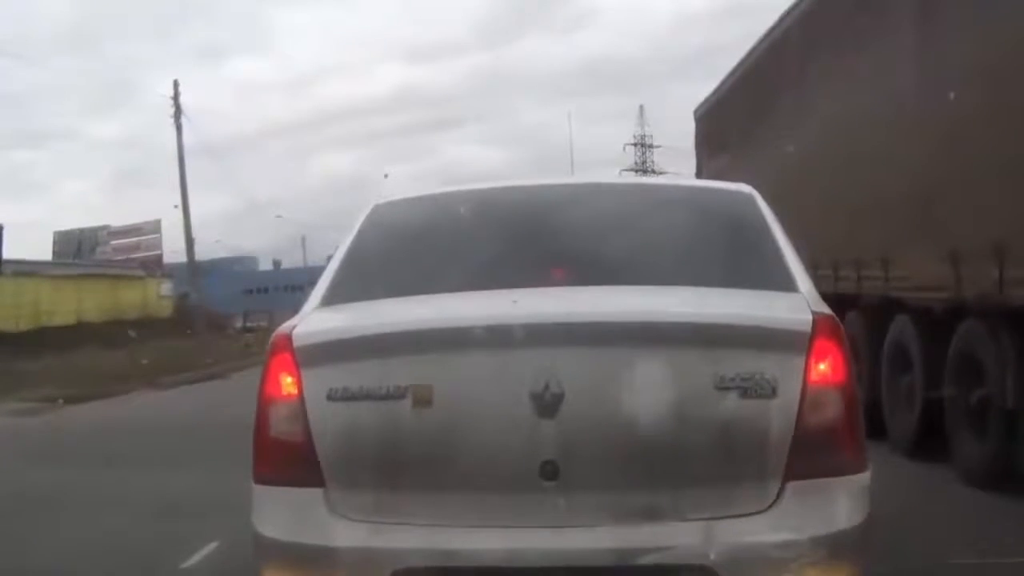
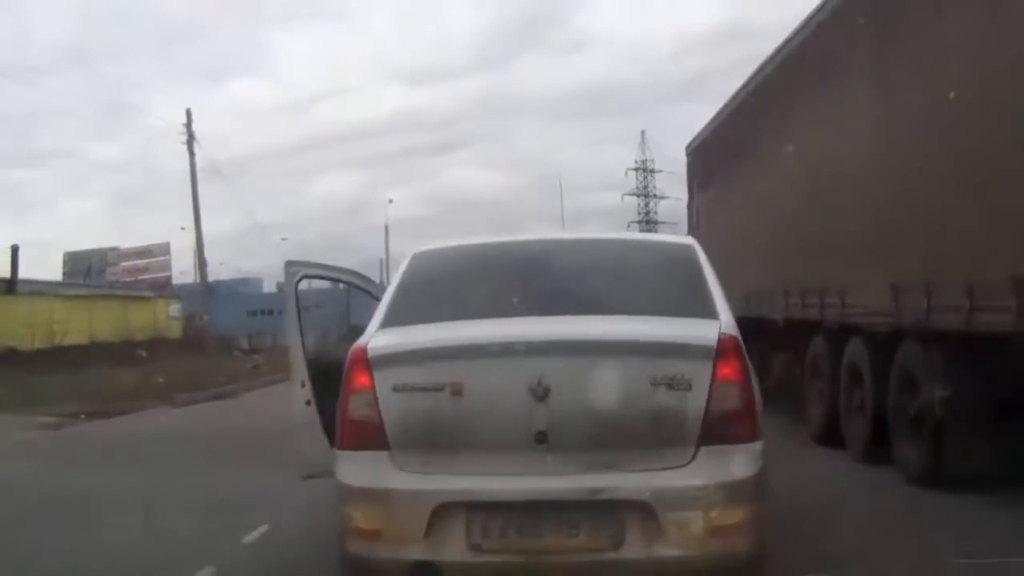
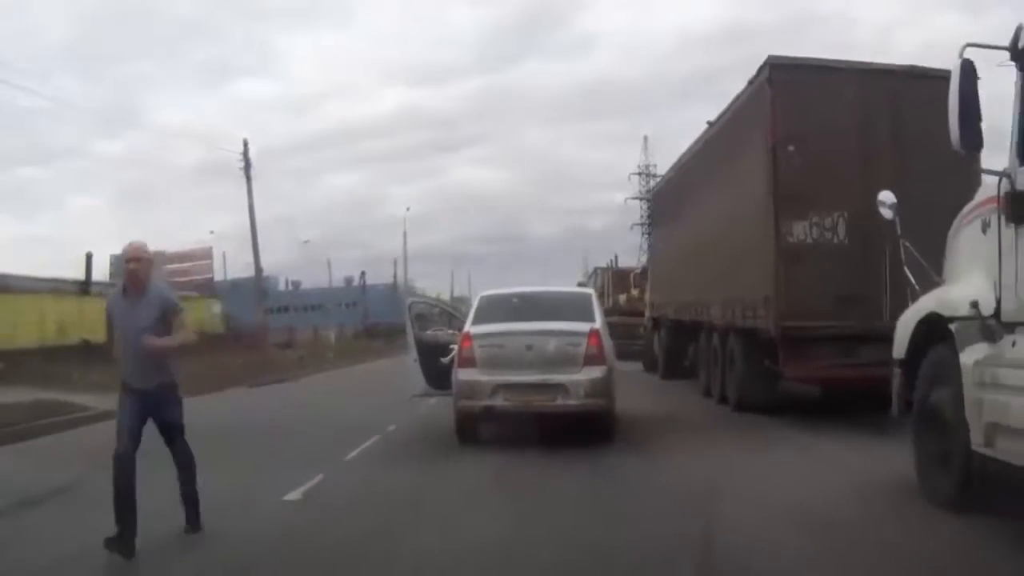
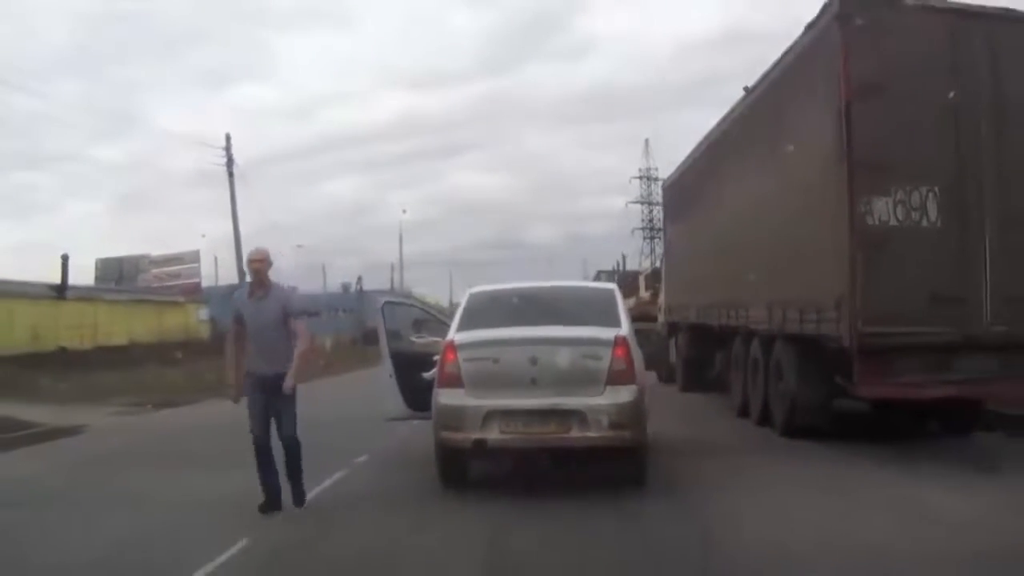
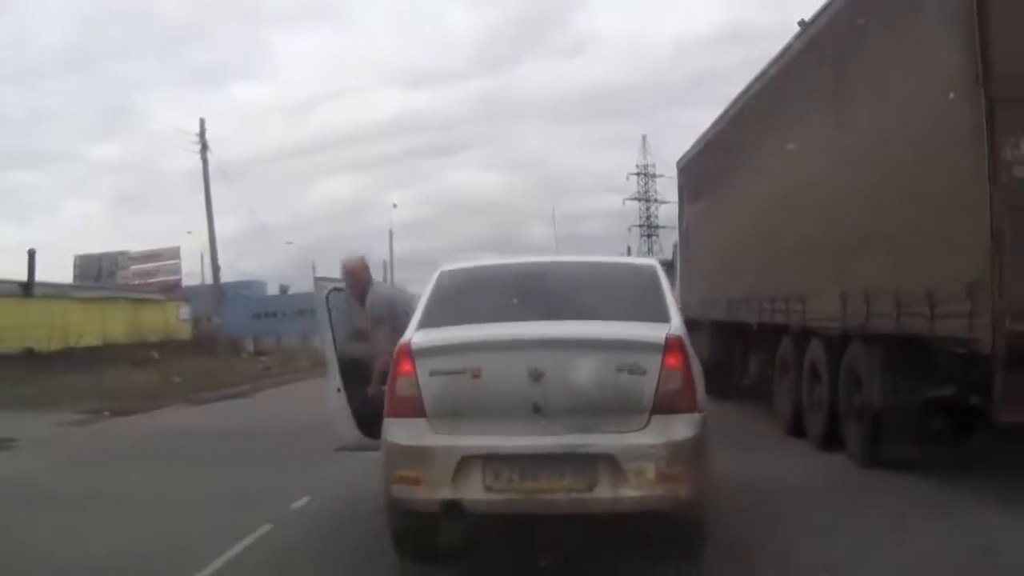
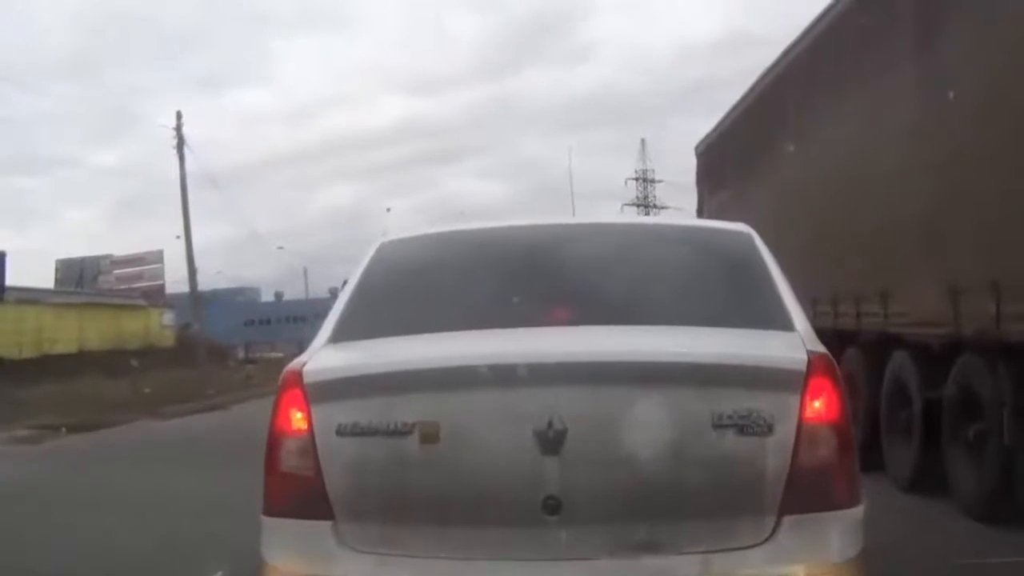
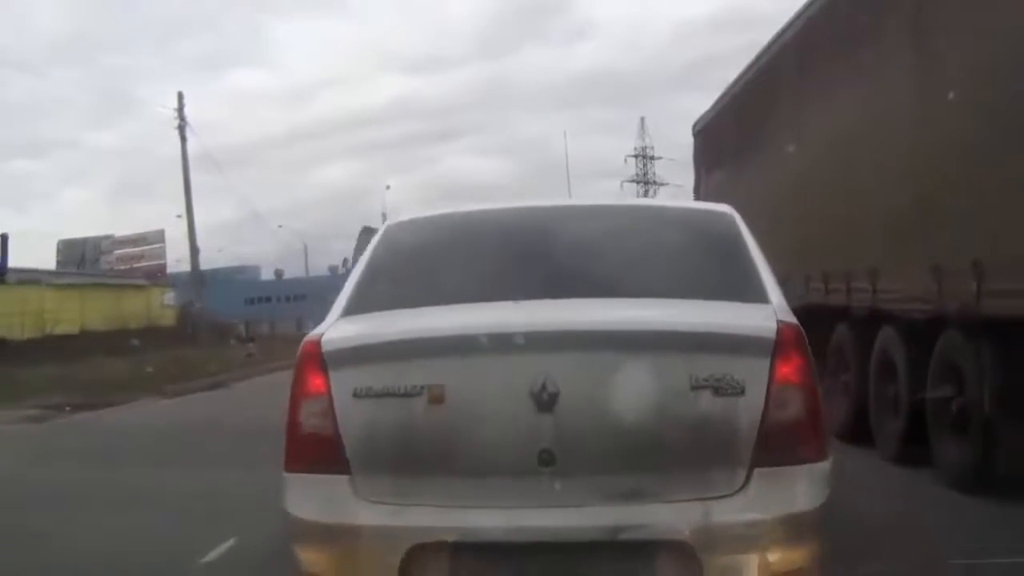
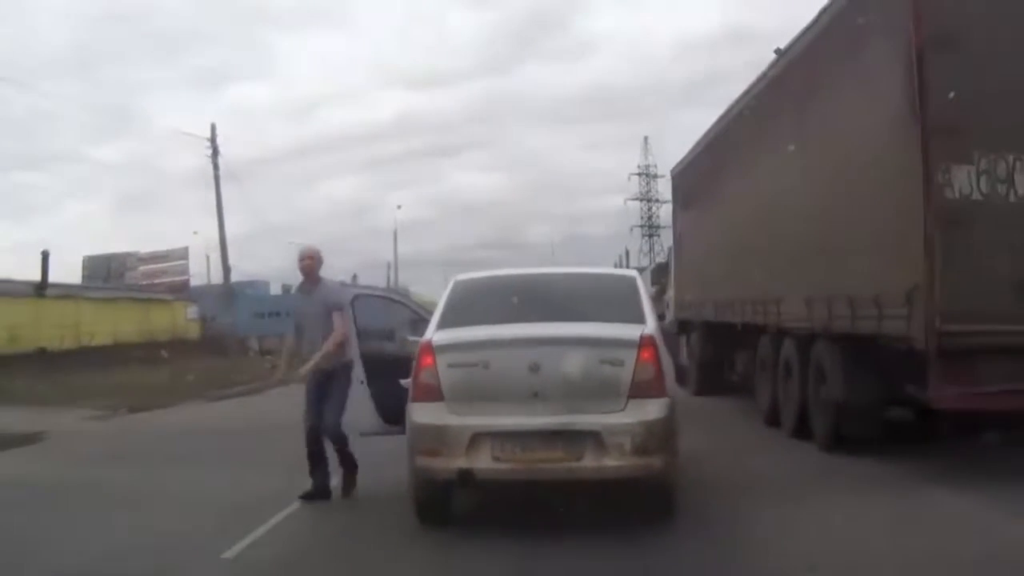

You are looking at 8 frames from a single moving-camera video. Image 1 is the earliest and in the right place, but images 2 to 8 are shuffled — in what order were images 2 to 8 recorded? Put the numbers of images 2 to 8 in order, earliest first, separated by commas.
6, 7, 2, 5, 8, 4, 3
